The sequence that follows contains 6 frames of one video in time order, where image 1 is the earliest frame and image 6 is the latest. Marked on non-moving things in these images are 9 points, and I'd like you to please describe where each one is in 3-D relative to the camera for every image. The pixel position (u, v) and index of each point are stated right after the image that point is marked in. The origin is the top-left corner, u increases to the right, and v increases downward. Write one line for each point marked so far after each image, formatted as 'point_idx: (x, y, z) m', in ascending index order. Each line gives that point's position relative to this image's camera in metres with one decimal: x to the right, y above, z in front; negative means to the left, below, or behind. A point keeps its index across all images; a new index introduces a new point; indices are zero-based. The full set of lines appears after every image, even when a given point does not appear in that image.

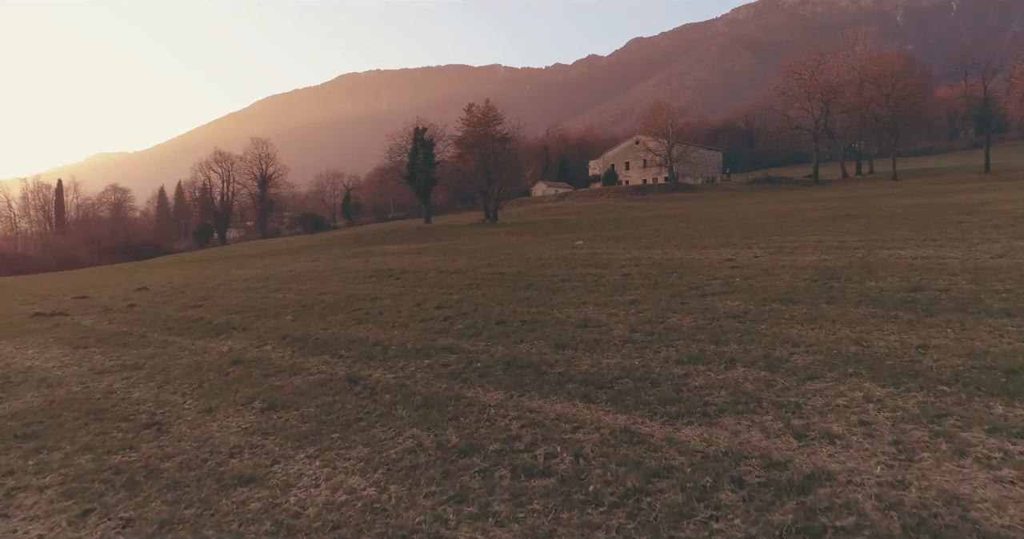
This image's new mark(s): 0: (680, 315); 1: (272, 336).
0: (+2.8, -0.8, +11.8) m
1: (-4.5, -1.2, +13.1) m
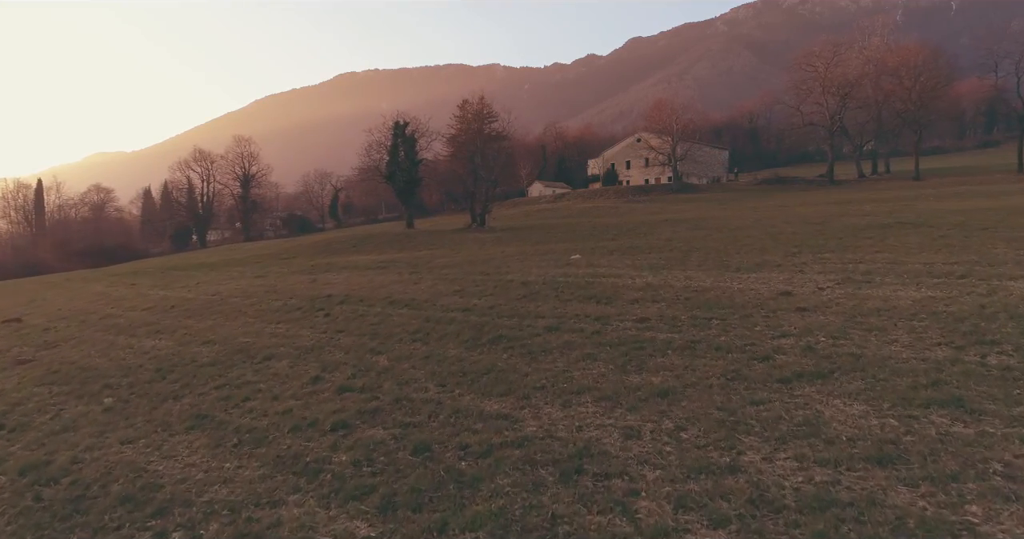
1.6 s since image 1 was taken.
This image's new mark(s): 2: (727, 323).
0: (+2.2, -1.5, +6.0) m
1: (-5.1, -2.0, +7.3) m
2: (+3.5, -0.9, +11.5) m
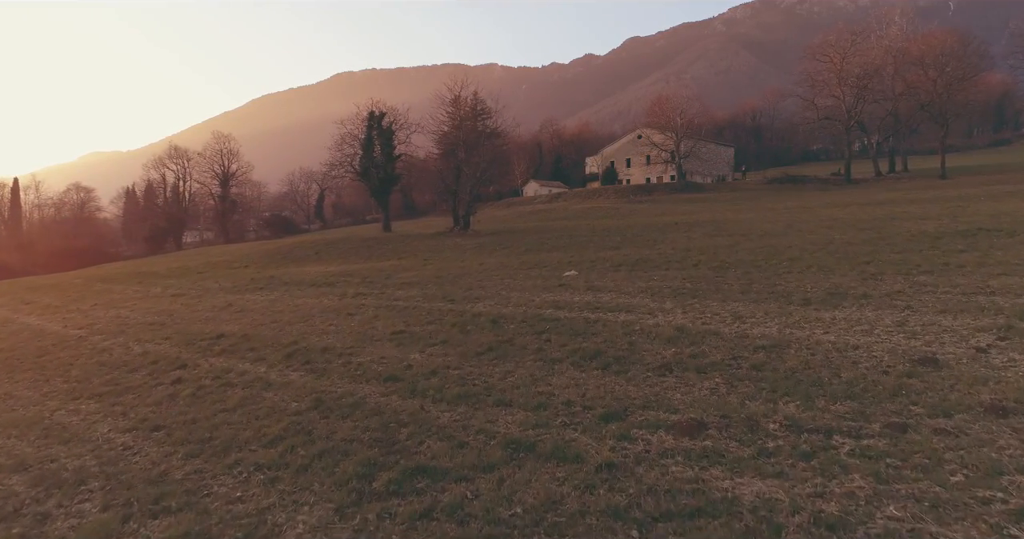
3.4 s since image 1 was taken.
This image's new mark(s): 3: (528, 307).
0: (+1.6, -2.1, +0.2) m
1: (-5.8, -2.6, +1.4) m
2: (+2.9, -1.5, +5.6) m
3: (+0.3, -0.8, +14.8) m
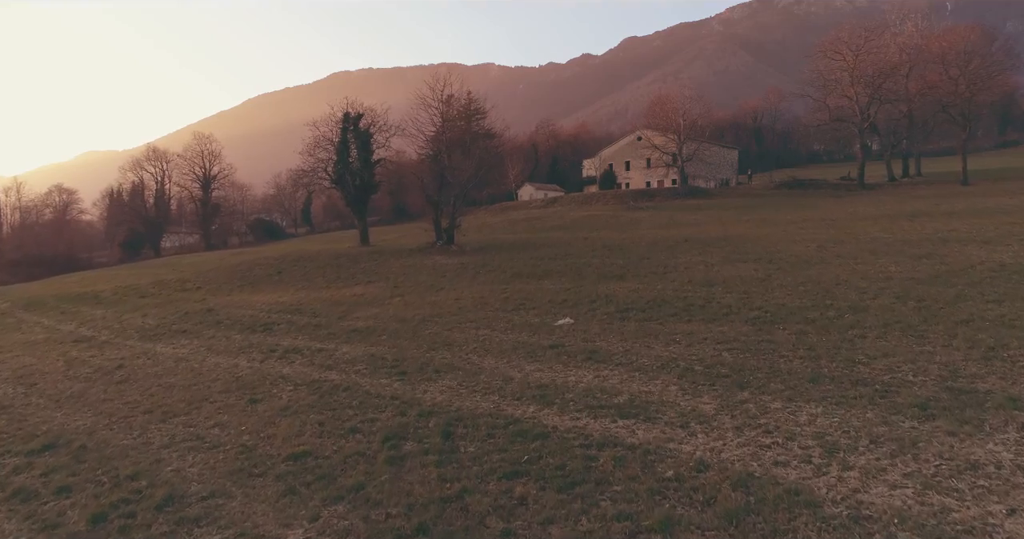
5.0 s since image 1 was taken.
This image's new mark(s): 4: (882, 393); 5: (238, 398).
0: (+1.2, -3.2, -4.3) m
1: (-6.2, -3.6, -3.0) m
2: (+2.5, -2.5, +1.2) m
3: (-0.2, -1.9, +10.4) m
4: (+4.8, -1.6, +9.2) m
5: (-4.5, -2.1, +11.6) m
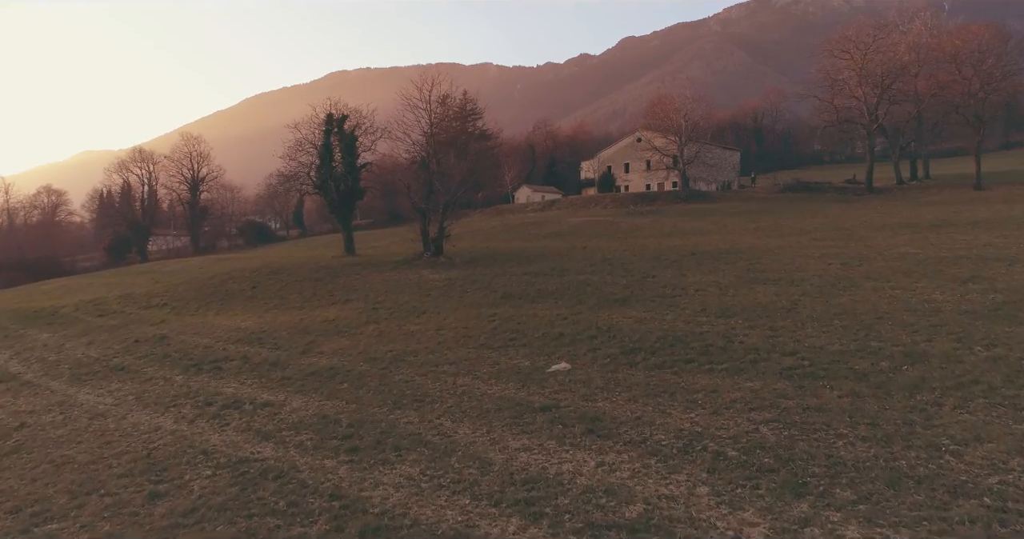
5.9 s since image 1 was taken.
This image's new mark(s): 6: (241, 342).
0: (+0.9, -3.9, -6.8) m
1: (-6.4, -4.3, -5.6) m
2: (+2.2, -3.2, -1.4) m
3: (-0.4, -2.5, +7.8) m
4: (+4.5, -2.2, +6.6) m
5: (-4.7, -2.7, +9.0) m
6: (-7.3, -1.9, +19.3) m
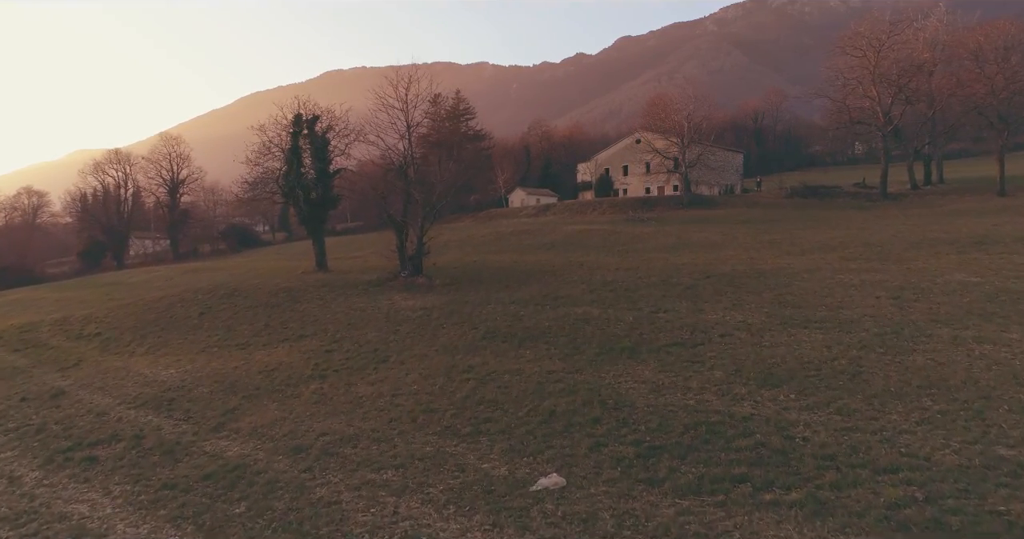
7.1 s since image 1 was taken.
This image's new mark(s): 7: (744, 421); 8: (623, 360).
0: (+0.6, -4.9, -10.9) m
1: (-6.7, -5.3, -9.8) m
2: (+1.9, -4.2, -5.5) m
3: (-0.8, -3.5, +3.7) m
4: (+4.2, -3.2, +2.6) m
5: (-5.1, -3.7, +4.9) m
6: (-7.8, -2.9, +15.2) m
7: (+3.6, -2.3, +11.0) m
8: (+2.5, -1.9, +15.6) m
